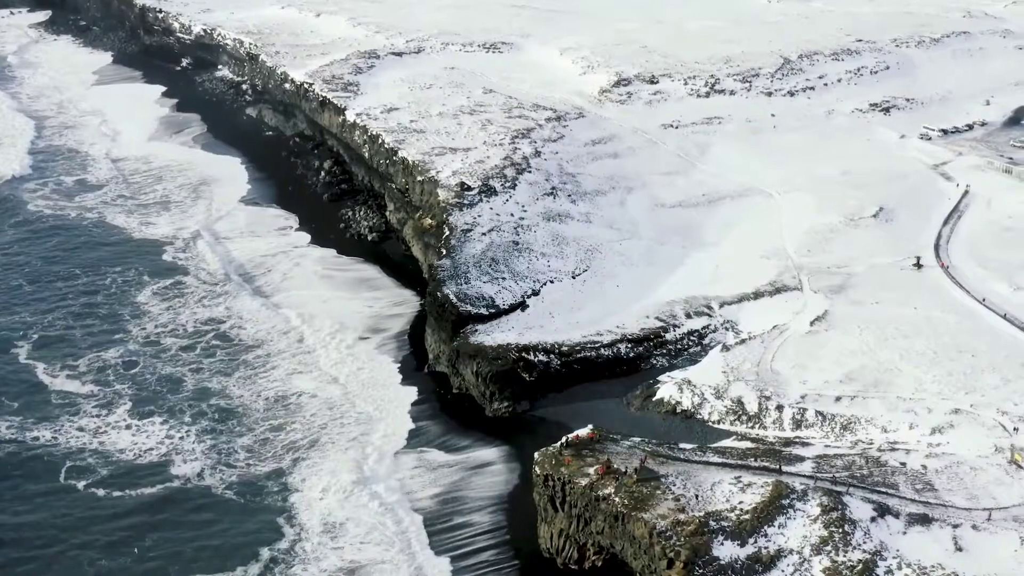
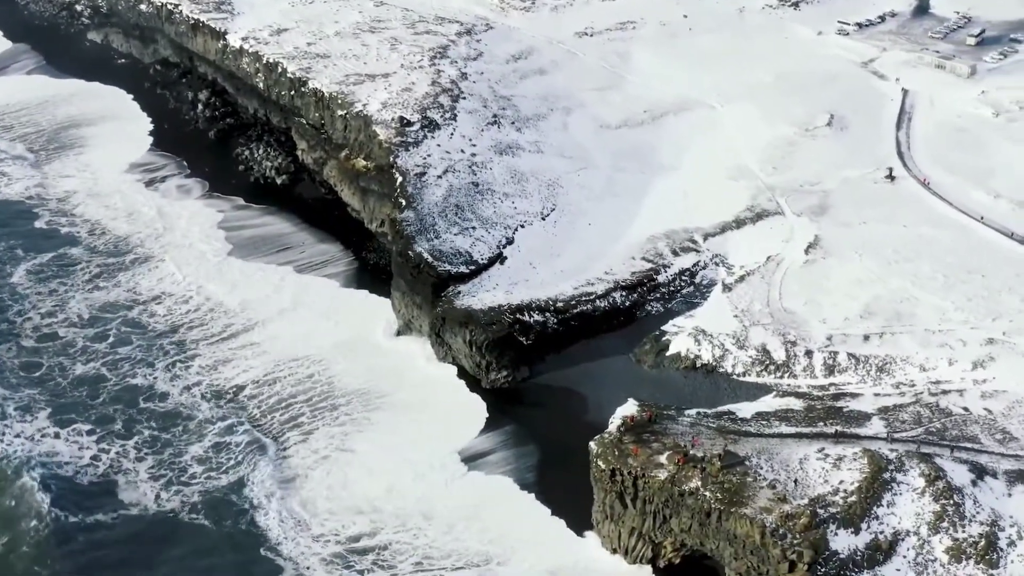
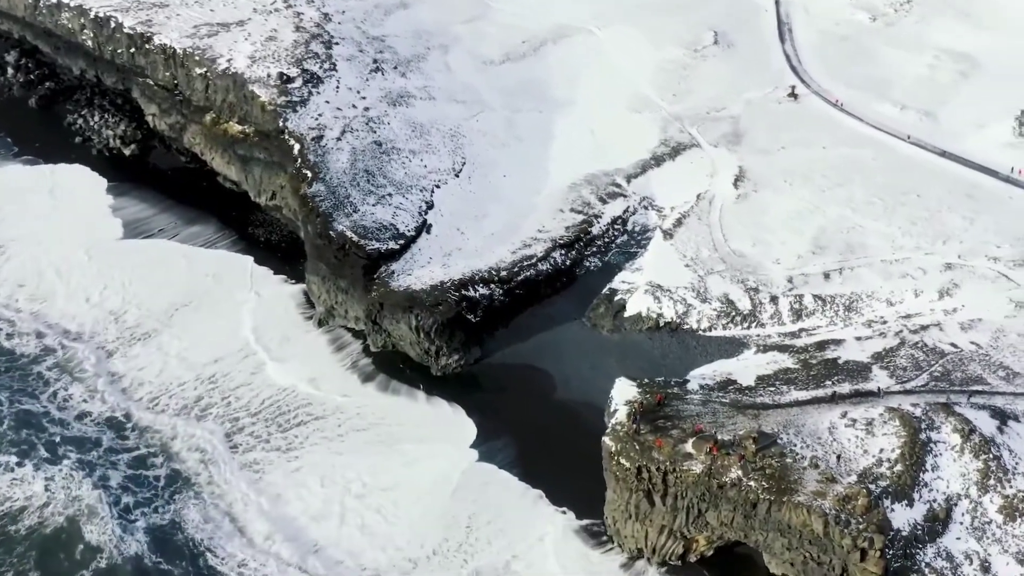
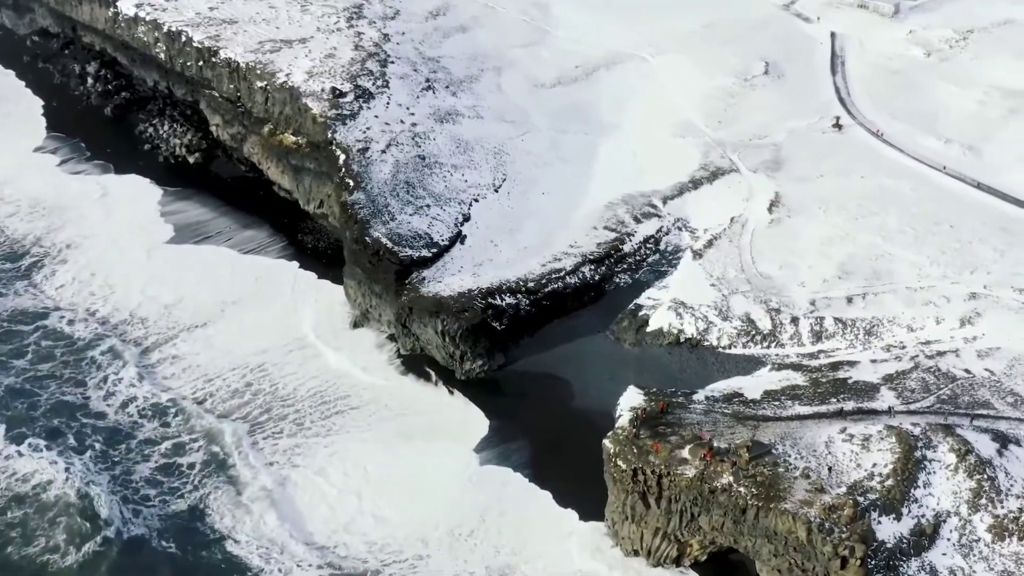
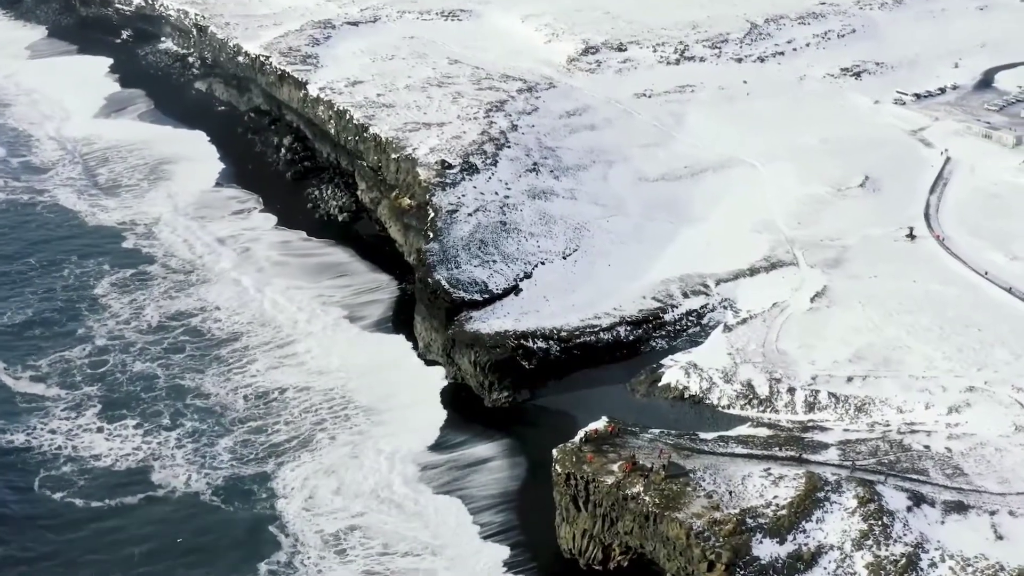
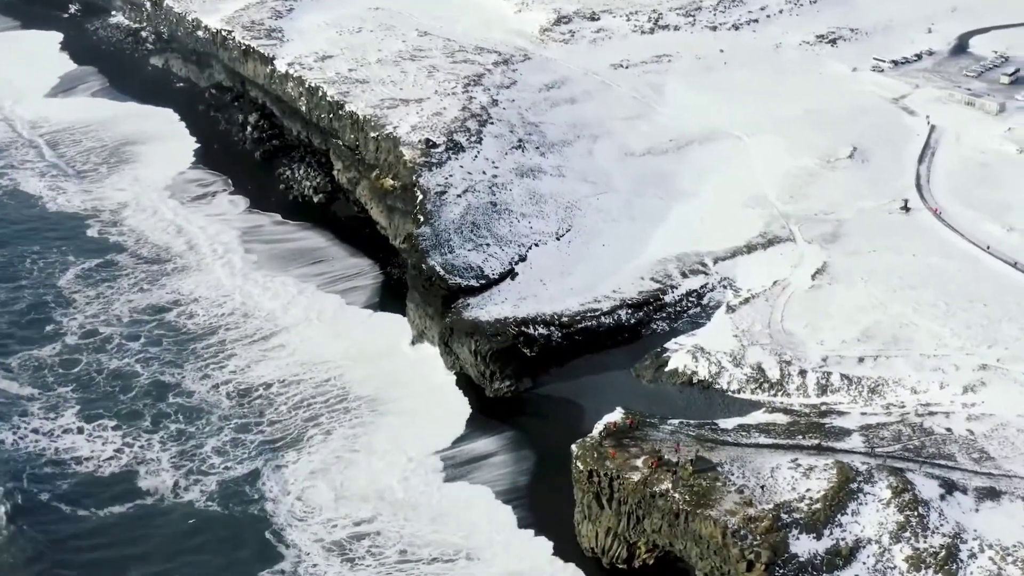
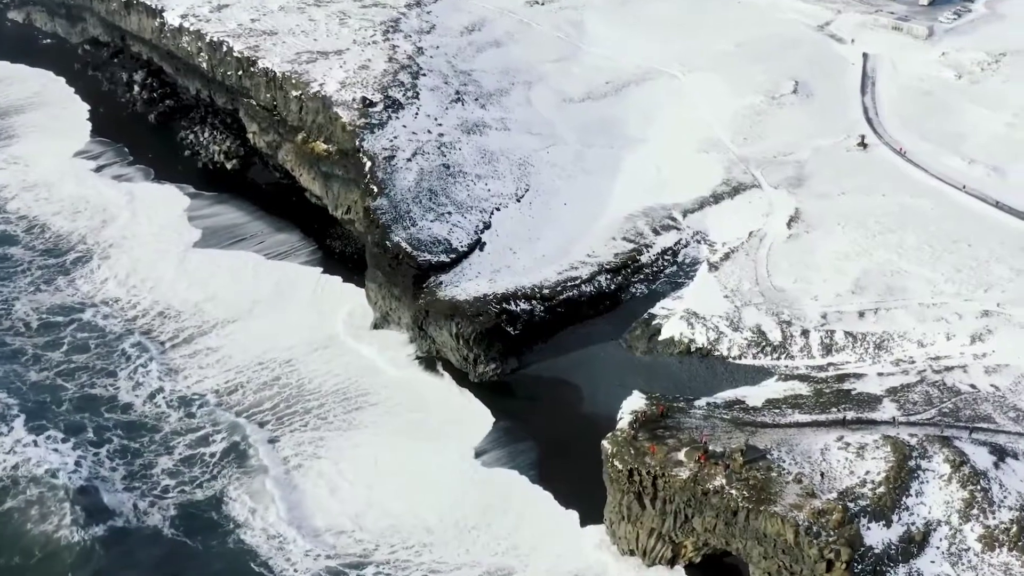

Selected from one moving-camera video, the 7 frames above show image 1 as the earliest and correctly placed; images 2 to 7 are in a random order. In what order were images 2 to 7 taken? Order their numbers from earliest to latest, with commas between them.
5, 6, 2, 7, 4, 3
